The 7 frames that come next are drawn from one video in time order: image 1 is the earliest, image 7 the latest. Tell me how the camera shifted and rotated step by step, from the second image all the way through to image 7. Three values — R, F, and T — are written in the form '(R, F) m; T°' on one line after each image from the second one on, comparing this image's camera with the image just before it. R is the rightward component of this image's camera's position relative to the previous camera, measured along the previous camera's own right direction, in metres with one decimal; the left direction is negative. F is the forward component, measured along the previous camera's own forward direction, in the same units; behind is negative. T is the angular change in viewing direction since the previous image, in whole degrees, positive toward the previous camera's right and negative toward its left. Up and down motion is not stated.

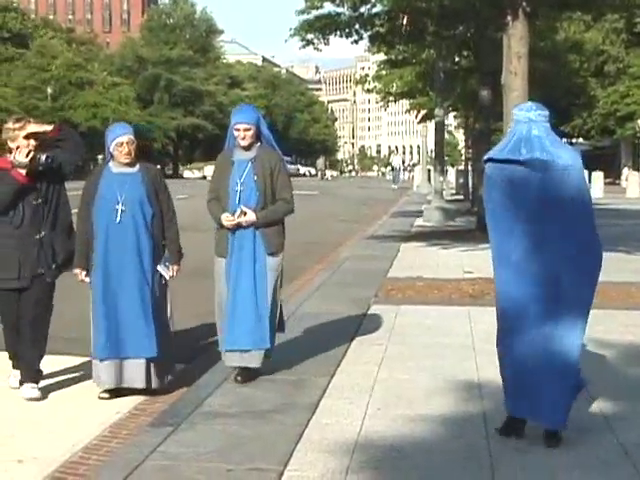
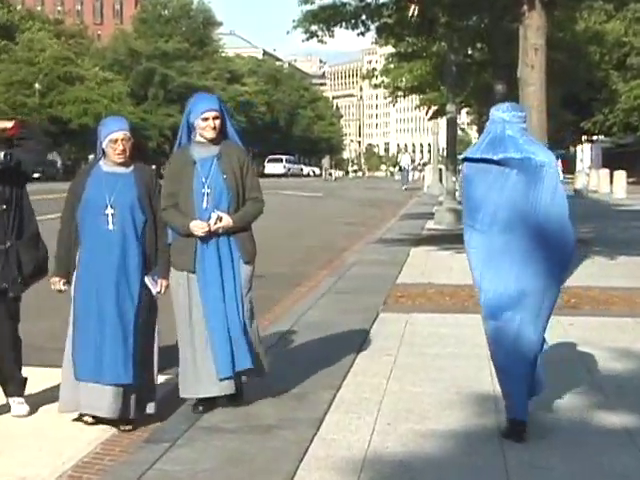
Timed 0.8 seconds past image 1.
(0.0, +0.7) m; 0°
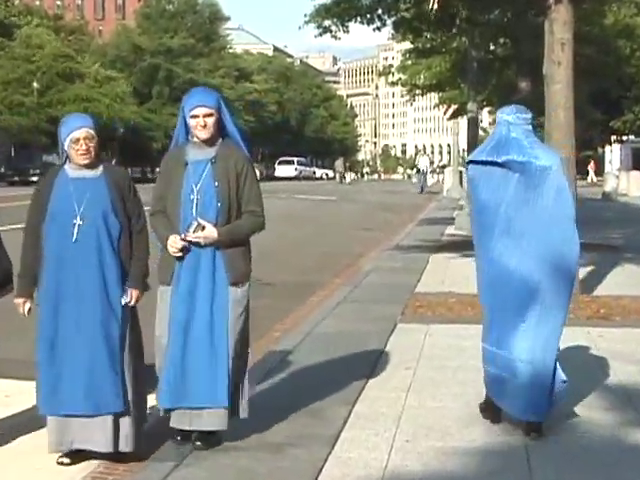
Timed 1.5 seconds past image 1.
(0.0, +0.6) m; -1°
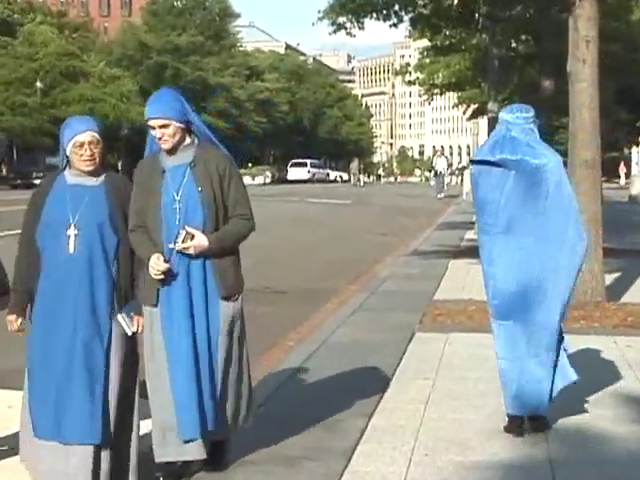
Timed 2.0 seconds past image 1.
(0.0, +0.4) m; -1°
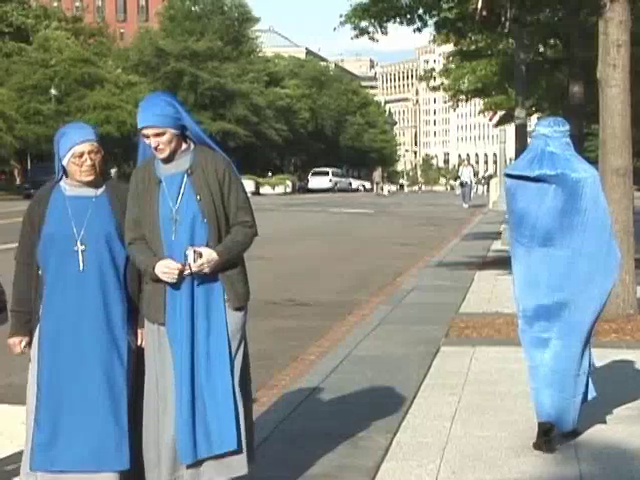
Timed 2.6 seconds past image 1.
(0.0, +0.3) m; -1°
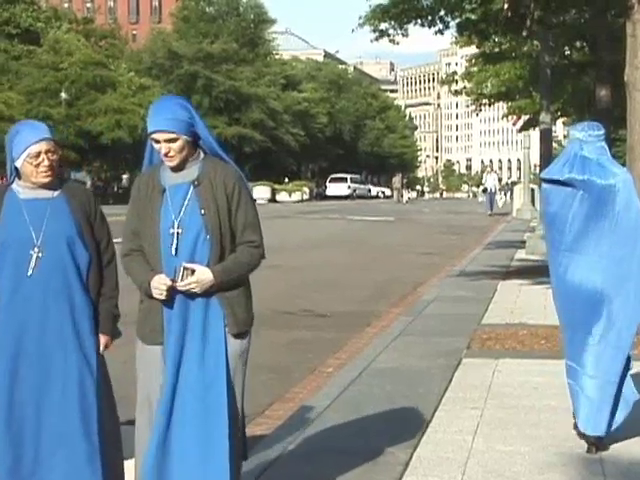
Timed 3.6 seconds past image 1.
(0.0, +0.3) m; -1°
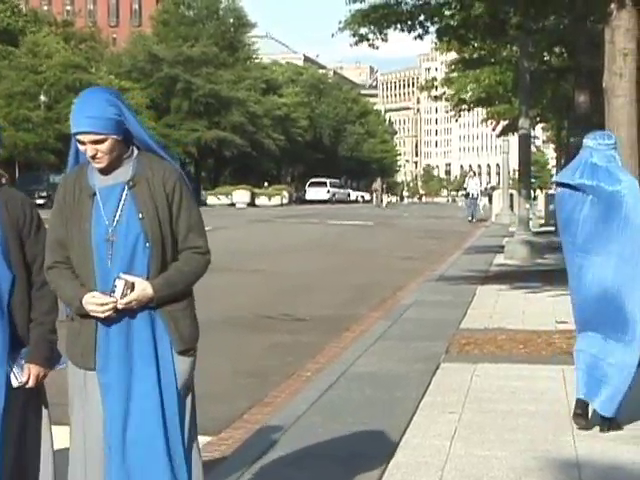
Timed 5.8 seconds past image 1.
(0.0, 0.0) m; +1°
